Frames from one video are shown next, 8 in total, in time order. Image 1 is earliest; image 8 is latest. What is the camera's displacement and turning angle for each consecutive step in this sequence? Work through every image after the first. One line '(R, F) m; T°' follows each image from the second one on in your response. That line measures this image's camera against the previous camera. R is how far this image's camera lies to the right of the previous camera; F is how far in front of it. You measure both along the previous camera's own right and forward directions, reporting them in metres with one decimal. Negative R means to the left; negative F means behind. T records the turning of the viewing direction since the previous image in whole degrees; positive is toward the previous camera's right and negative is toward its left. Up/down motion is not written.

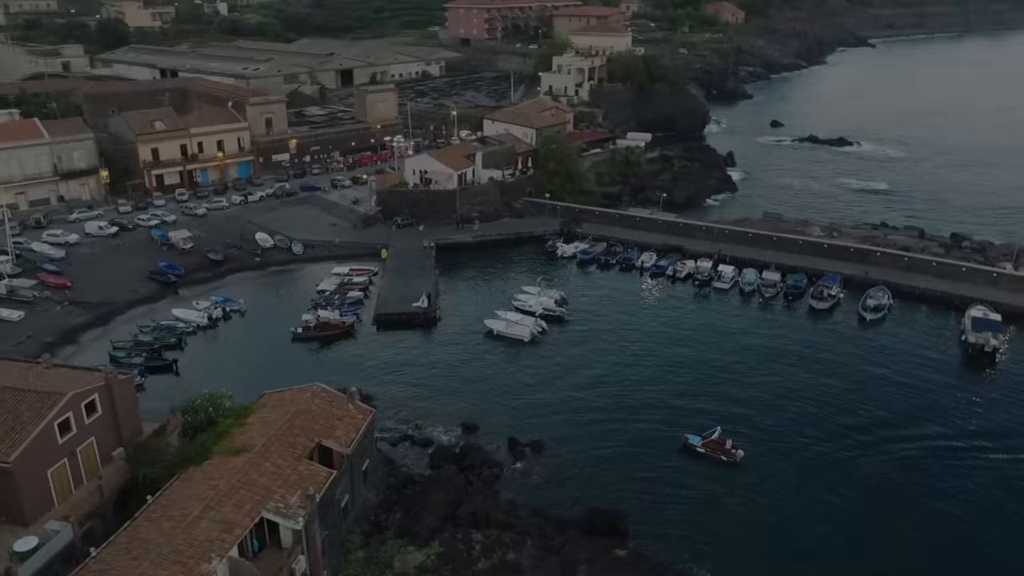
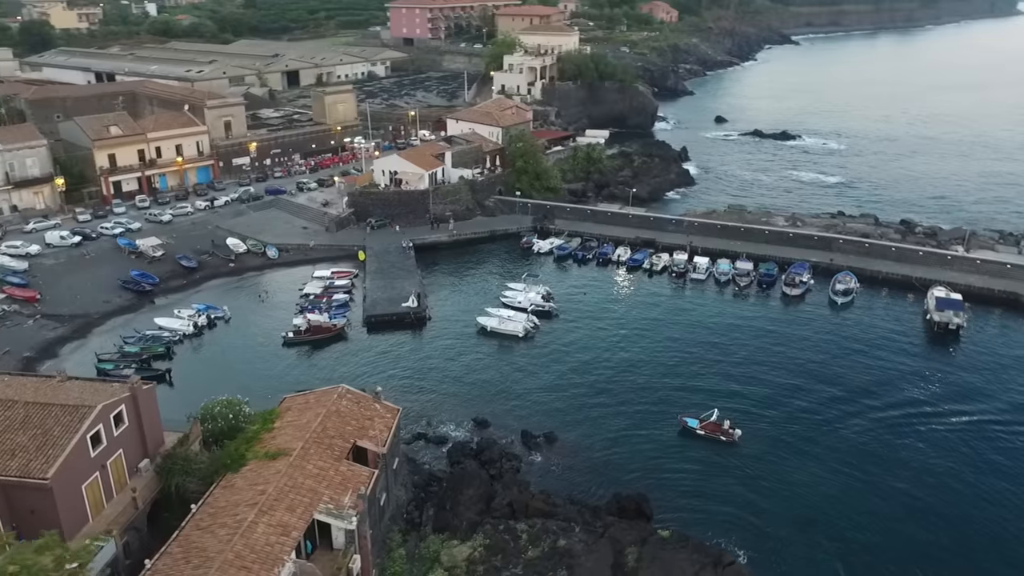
(-3.0, -0.4) m; +5°
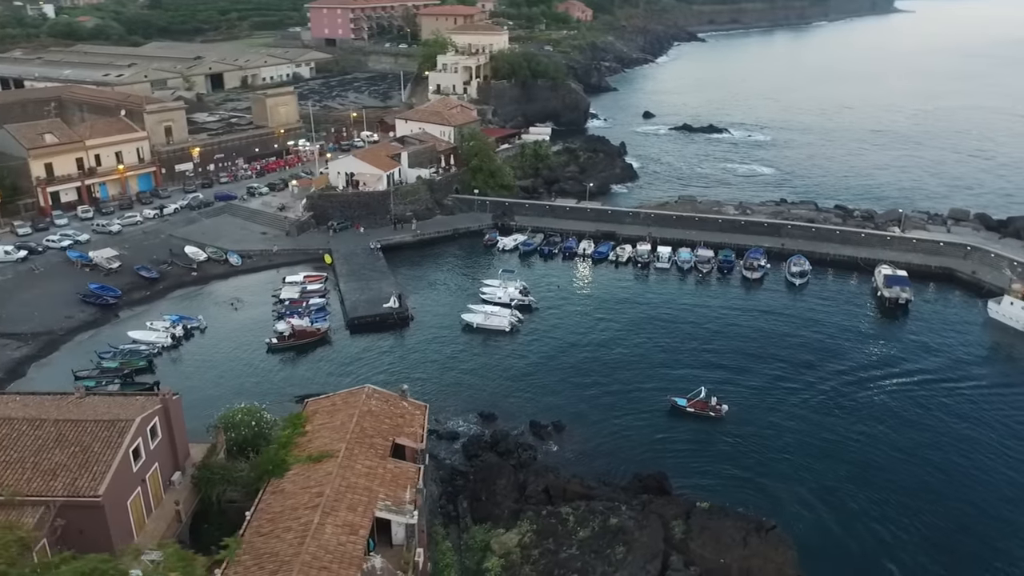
(-3.8, -0.4) m; +6°
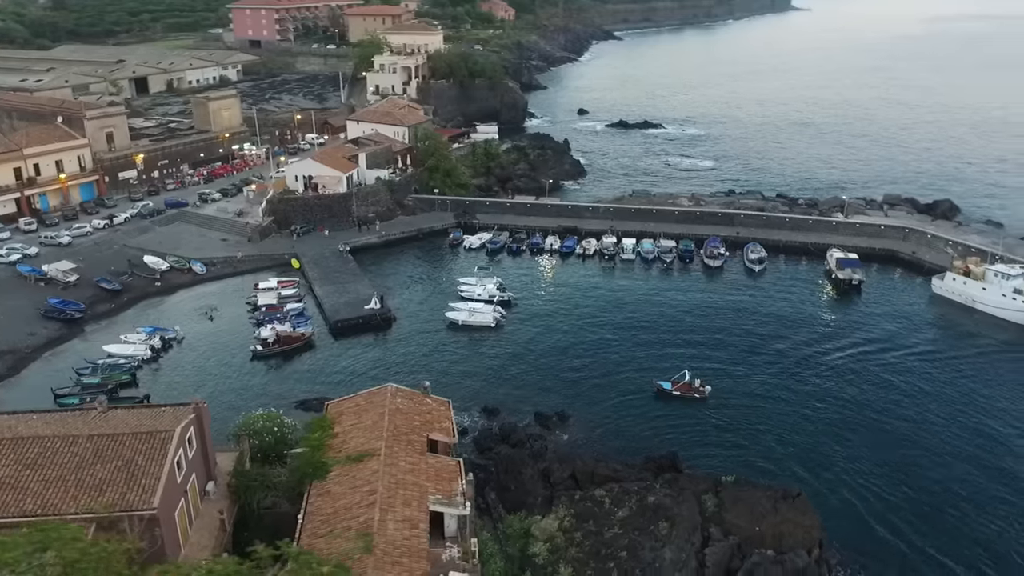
(-3.4, -0.4) m; +6°
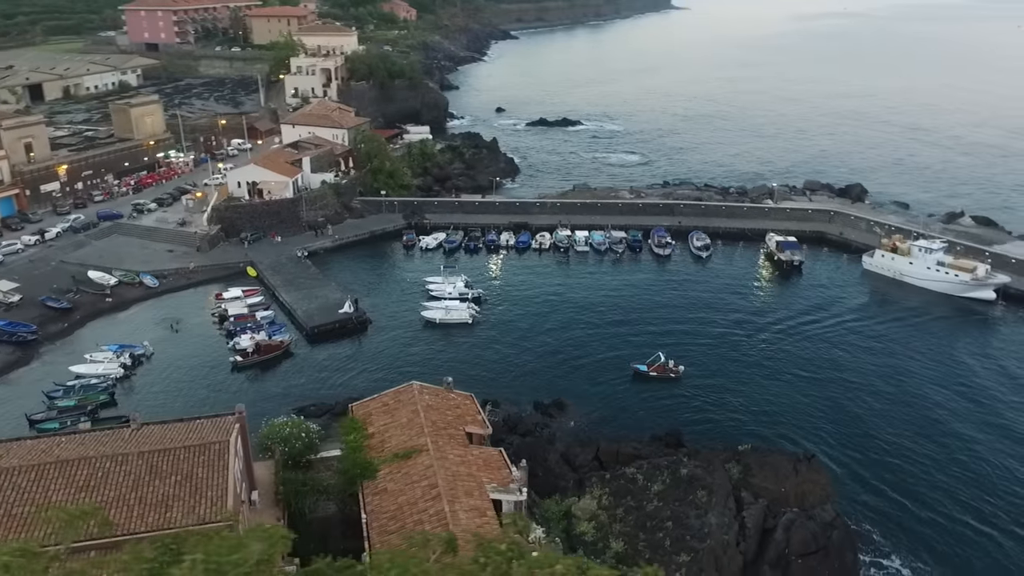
(-4.3, -0.5) m; +8°
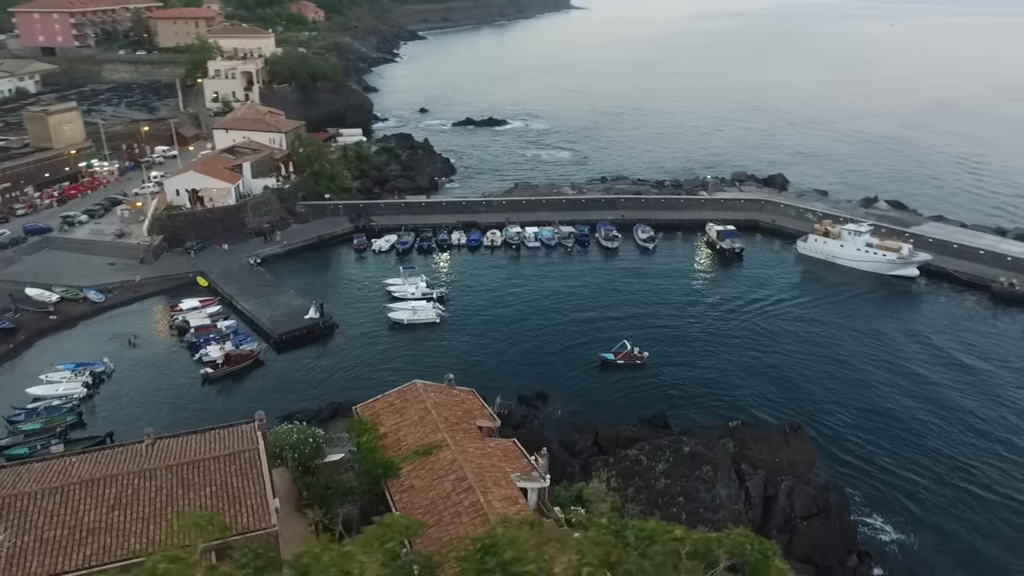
(-3.1, -0.4) m; +7°
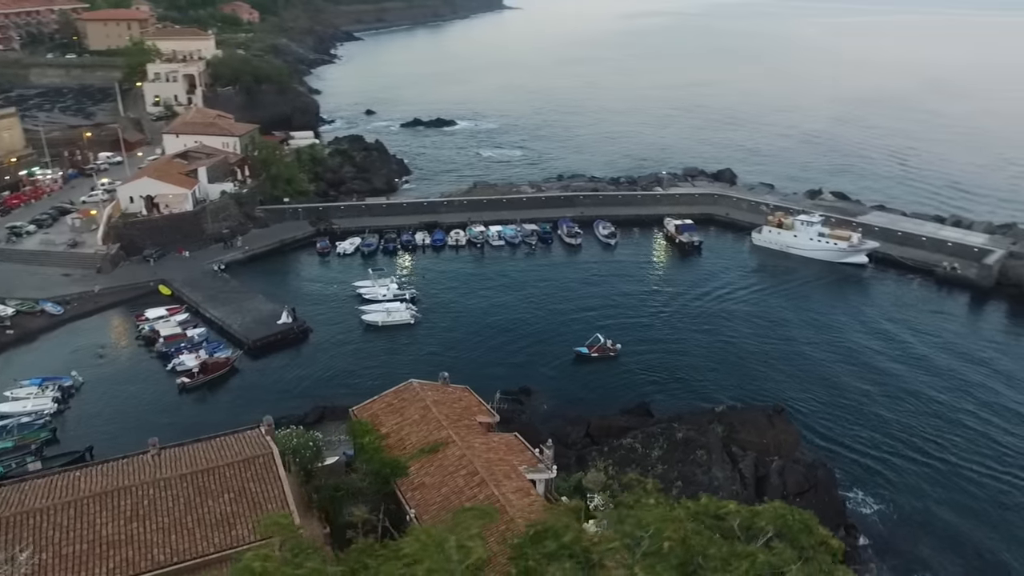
(-1.9, -0.3) m; +5°
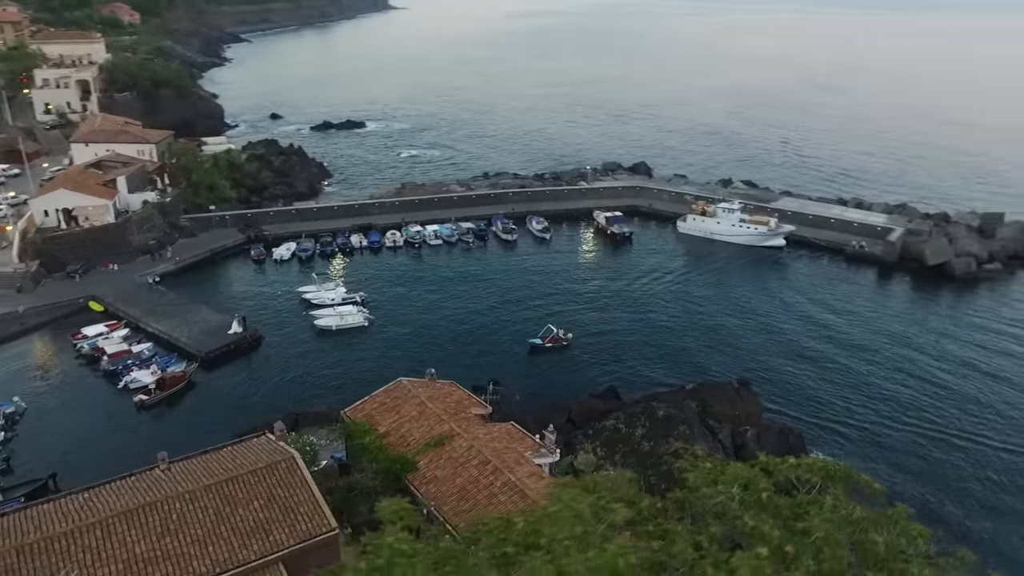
(-3.1, -0.5) m; +8°
